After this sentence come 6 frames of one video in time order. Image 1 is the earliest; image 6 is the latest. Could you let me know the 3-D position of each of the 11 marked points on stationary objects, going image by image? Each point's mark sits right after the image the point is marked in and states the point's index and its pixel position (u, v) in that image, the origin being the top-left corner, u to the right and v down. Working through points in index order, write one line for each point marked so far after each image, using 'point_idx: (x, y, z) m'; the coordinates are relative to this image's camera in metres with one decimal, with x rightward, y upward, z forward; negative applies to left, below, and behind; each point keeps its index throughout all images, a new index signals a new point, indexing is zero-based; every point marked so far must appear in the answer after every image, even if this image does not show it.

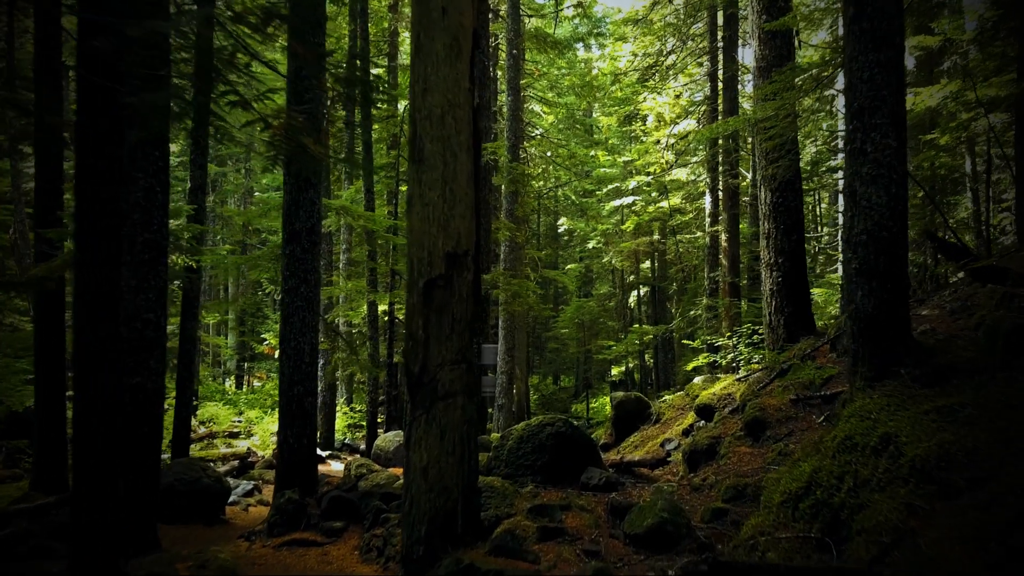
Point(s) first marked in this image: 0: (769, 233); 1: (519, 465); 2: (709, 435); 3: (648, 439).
0: (+3.9, +0.8, +8.2) m
1: (0.0, -2.1, +6.0) m
2: (+2.3, -1.8, +6.4) m
3: (+2.1, -2.3, +8.3) m
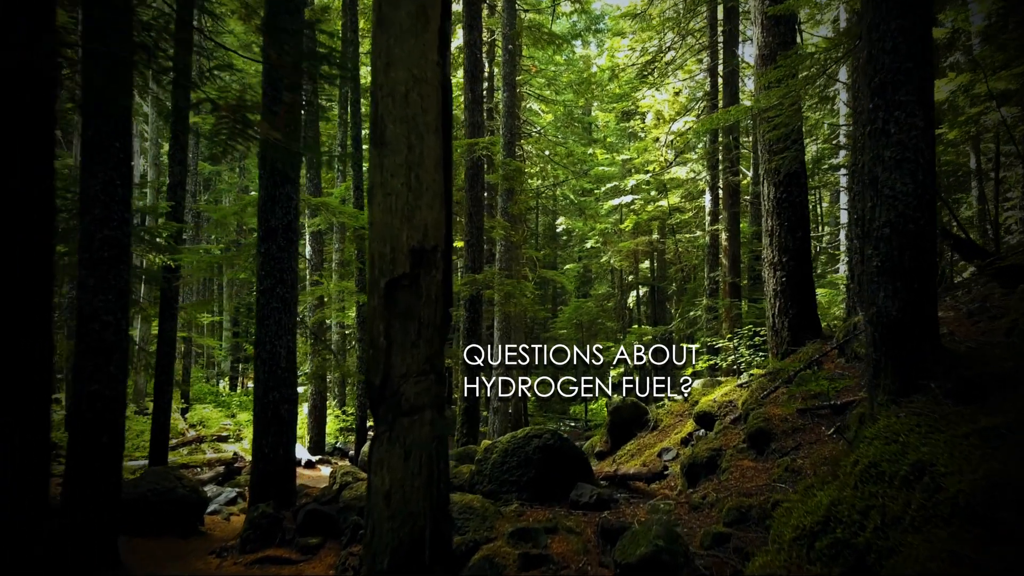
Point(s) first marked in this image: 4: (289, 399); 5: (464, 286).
0: (+3.8, +0.8, +7.8) m
1: (-0.1, -2.1, +5.6) m
2: (+2.2, -1.8, +5.9) m
3: (+1.9, -2.3, +7.9) m
4: (-2.9, -1.5, +7.1) m
5: (-1.1, +0.1, +11.9) m
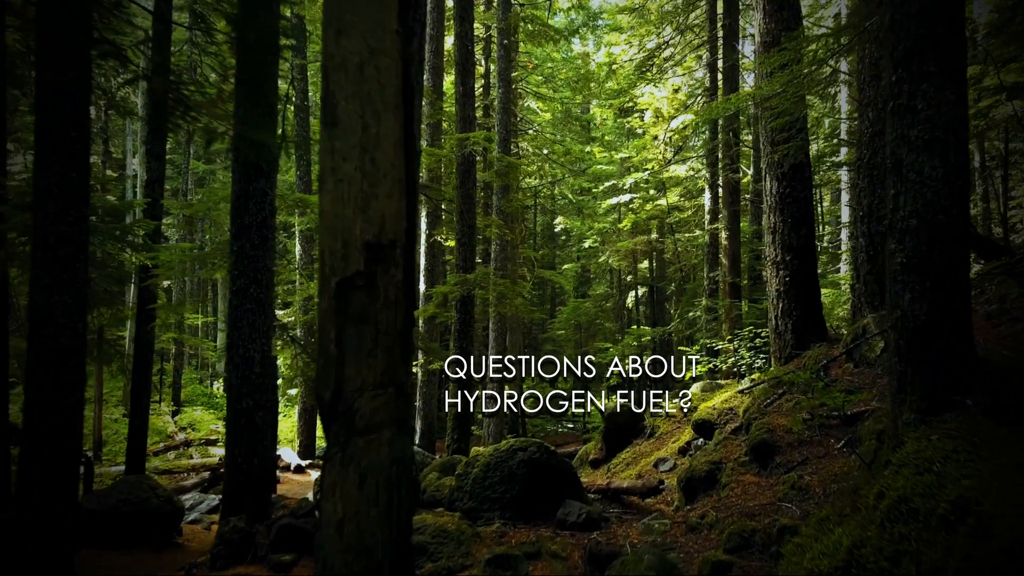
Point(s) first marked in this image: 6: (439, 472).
0: (+3.6, +0.8, +7.4) m
1: (-0.3, -2.1, +5.2) m
2: (+2.0, -1.8, +5.6) m
3: (+1.8, -2.3, +7.5) m
4: (-3.1, -1.5, +6.7) m
5: (-1.2, +0.1, +11.5) m
6: (-0.9, -2.3, +6.6) m
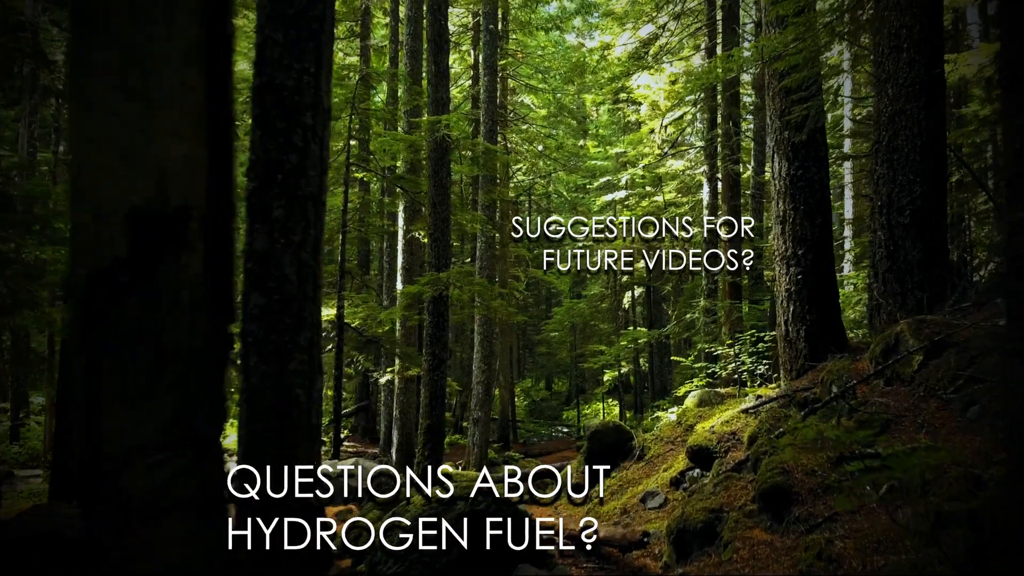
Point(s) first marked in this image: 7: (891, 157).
0: (+3.2, +0.8, +6.3) m
1: (-0.7, -2.1, +4.2) m
2: (+1.6, -1.8, +4.5) m
3: (+1.4, -2.3, +6.4) m
4: (-3.5, -1.5, +5.6) m
5: (-1.6, +0.1, +10.4) m
6: (-1.3, -2.3, +5.6) m
7: (+5.5, +1.9, +7.7) m
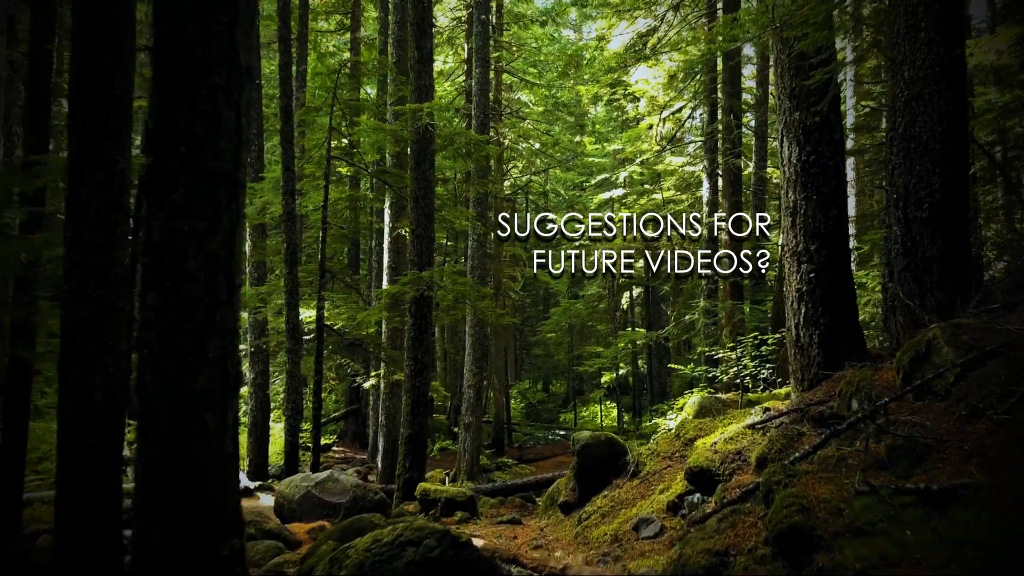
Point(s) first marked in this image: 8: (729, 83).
0: (+3.0, +0.8, +5.7) m
1: (-0.9, -2.0, +3.6) m
2: (+1.4, -1.8, +3.9) m
3: (+1.2, -2.3, +5.8) m
4: (-3.7, -1.5, +5.0) m
5: (-1.8, +0.1, +9.8) m
6: (-1.5, -2.3, +5.0) m
7: (+5.2, +1.9, +7.1) m
8: (+5.8, +5.5, +14.4) m
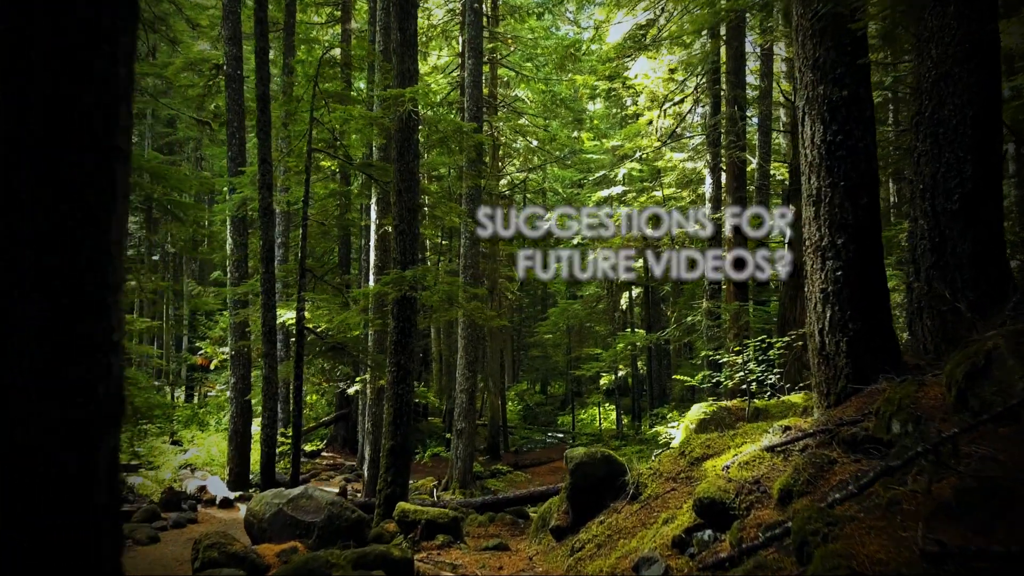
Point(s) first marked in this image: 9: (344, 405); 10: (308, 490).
0: (+2.8, +0.8, +5.0) m
1: (-1.0, -2.1, +2.9) m
2: (+1.3, -1.8, +3.2) m
3: (+1.0, -2.3, +5.1) m
4: (-3.9, -1.5, +4.3) m
5: (-2.0, +0.1, +9.1) m
6: (-1.7, -2.3, +4.3) m
7: (+5.1, +1.9, +6.4) m
8: (+5.7, +5.5, +13.8) m
9: (-6.2, -4.3, +19.7) m
10: (-3.1, -3.1, +8.3) m
